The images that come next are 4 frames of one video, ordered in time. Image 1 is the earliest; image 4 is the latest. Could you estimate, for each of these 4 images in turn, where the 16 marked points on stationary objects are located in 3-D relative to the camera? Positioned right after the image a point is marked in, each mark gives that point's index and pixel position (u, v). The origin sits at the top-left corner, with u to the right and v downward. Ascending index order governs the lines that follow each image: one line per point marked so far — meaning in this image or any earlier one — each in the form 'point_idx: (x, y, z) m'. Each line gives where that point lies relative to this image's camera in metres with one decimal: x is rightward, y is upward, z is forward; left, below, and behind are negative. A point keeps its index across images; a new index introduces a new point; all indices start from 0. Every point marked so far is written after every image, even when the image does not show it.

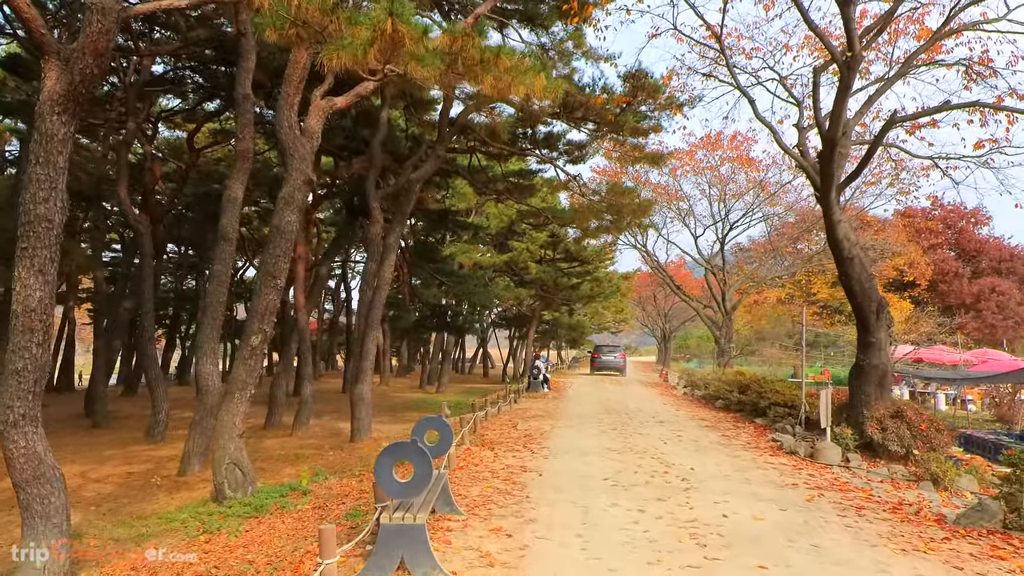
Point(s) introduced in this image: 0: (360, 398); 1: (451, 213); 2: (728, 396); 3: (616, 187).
0: (-2.4, -1.7, +12.1) m
1: (-1.4, +1.7, +17.0) m
2: (+3.3, -1.7, +11.6) m
3: (+1.7, +1.6, +12.2) m
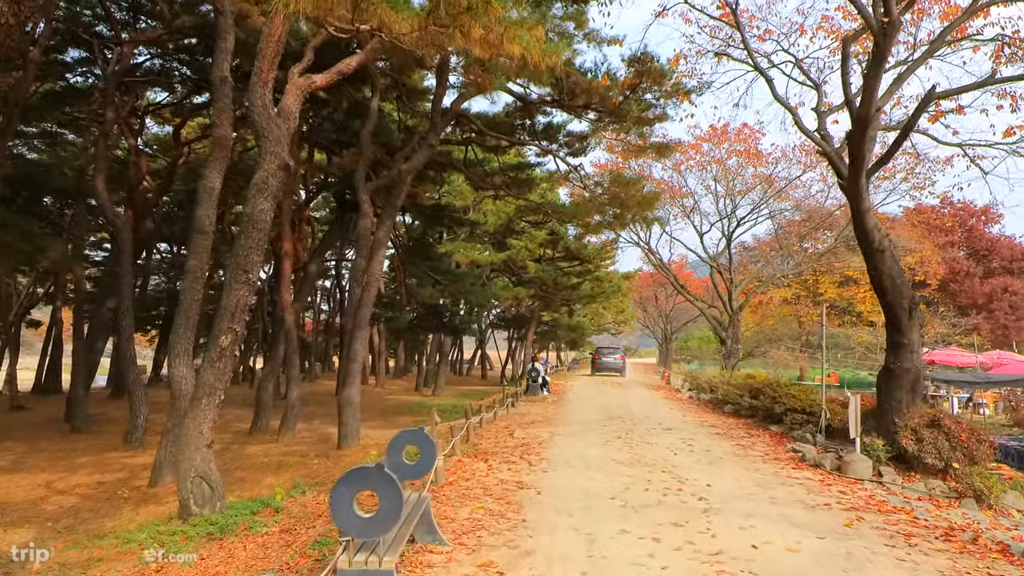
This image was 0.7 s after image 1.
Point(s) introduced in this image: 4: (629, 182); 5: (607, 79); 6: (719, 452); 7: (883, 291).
0: (-2.5, -1.7, +11.4) m
1: (-1.4, +1.7, +16.3) m
2: (+3.3, -1.6, +11.0) m
3: (+1.6, +1.6, +11.5) m
4: (+1.8, +1.6, +11.3) m
5: (+1.4, +3.1, +11.3) m
6: (+2.0, -1.6, +7.3) m
7: (+3.5, 0.0, +7.3) m
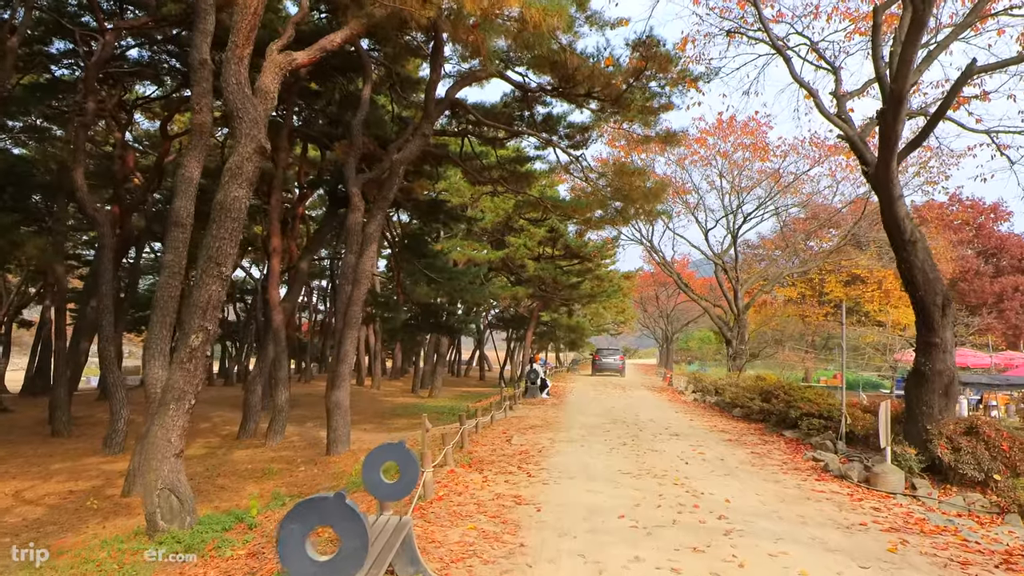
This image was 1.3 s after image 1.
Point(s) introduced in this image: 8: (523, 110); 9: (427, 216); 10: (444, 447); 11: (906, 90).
0: (-2.5, -1.7, +10.8) m
1: (-1.5, +1.8, +15.8) m
2: (+3.2, -1.6, +10.4) m
3: (+1.6, +1.7, +10.9) m
4: (+1.7, +1.6, +10.8) m
5: (+1.4, +3.1, +10.8) m
6: (+2.0, -1.5, +6.7) m
7: (+3.5, 0.0, +6.7) m
8: (+0.2, +3.1, +13.3) m
9: (-1.8, +1.5, +15.9) m
10: (-0.6, -1.4, +6.6) m
11: (+3.2, +1.6, +6.2) m
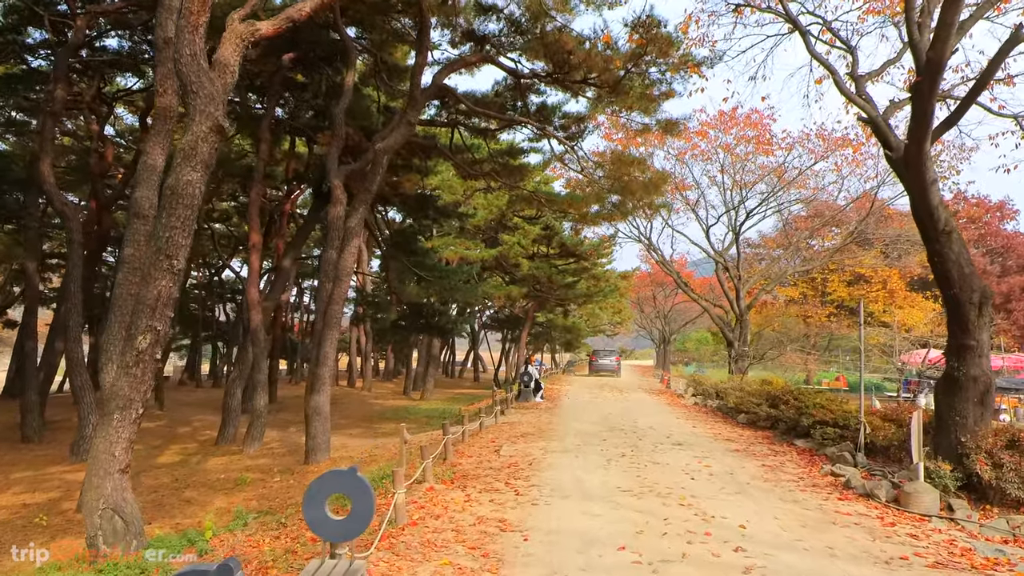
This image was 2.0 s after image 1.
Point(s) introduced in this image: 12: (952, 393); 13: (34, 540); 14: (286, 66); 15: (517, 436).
0: (-2.6, -1.6, +10.2) m
1: (-1.6, +1.8, +15.1) m
2: (+3.1, -1.6, +9.8) m
3: (+1.5, +1.7, +10.3) m
4: (+1.6, +1.7, +10.1) m
5: (+1.3, +3.2, +10.1) m
6: (+1.9, -1.5, +6.1) m
7: (+3.4, 0.0, +6.0) m
8: (+0.1, +3.1, +12.7) m
9: (-1.9, +1.5, +15.3) m
10: (-0.7, -1.4, +5.9) m
11: (+3.1, +1.6, +5.5) m
12: (+3.3, -0.8, +5.8) m
13: (-4.2, -2.2, +6.7) m
14: (-4.1, +4.1, +14.0) m
15: (+0.1, -1.8, +9.2) m
